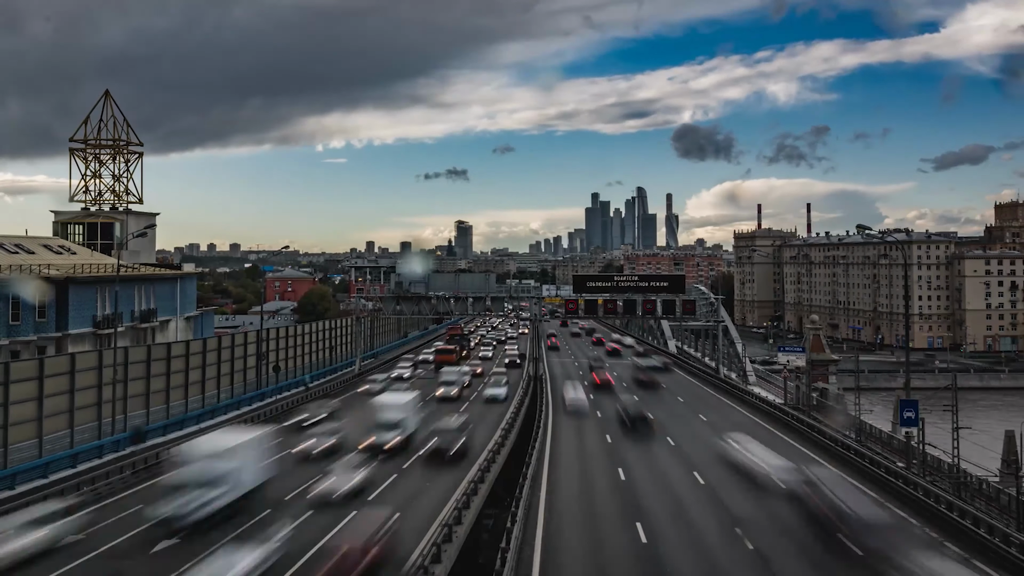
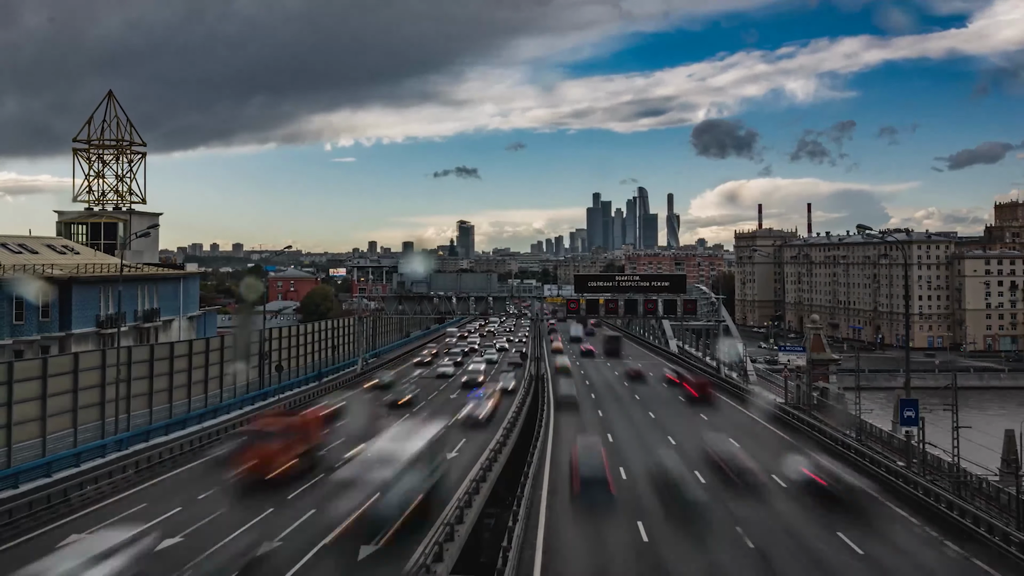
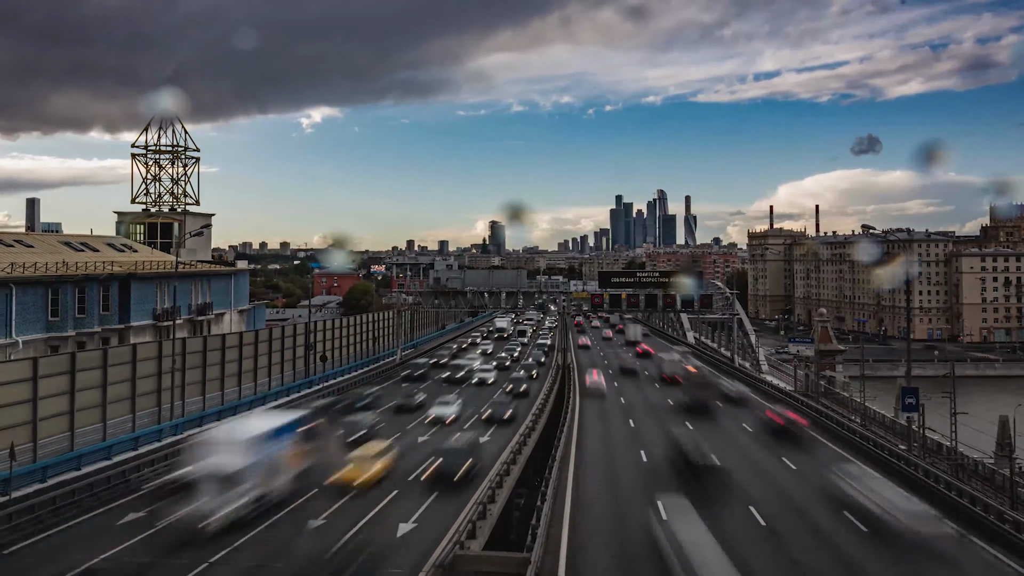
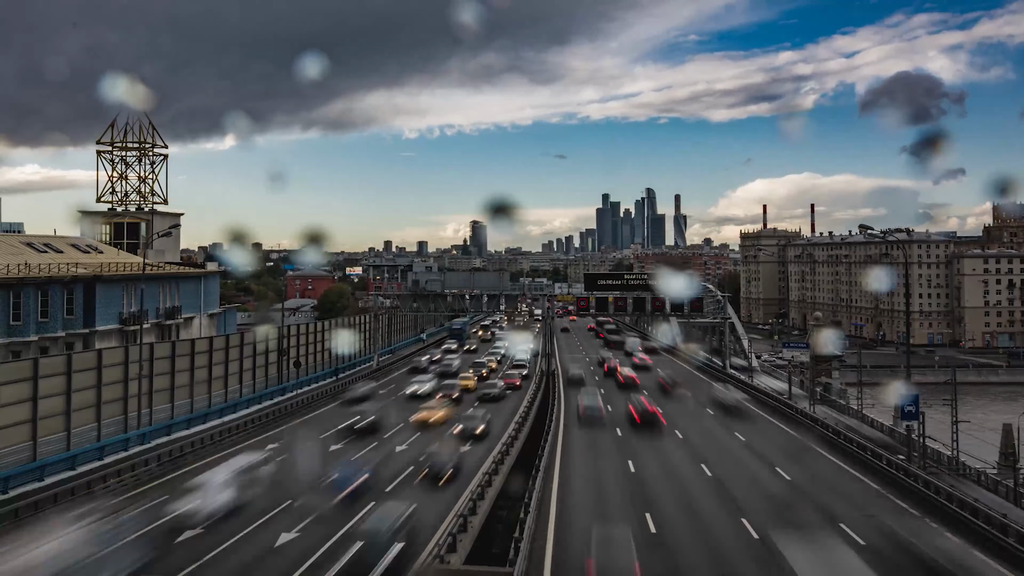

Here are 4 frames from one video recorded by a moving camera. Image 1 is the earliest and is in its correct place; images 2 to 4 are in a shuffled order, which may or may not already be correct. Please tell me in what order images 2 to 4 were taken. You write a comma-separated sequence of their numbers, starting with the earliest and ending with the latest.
2, 4, 3
